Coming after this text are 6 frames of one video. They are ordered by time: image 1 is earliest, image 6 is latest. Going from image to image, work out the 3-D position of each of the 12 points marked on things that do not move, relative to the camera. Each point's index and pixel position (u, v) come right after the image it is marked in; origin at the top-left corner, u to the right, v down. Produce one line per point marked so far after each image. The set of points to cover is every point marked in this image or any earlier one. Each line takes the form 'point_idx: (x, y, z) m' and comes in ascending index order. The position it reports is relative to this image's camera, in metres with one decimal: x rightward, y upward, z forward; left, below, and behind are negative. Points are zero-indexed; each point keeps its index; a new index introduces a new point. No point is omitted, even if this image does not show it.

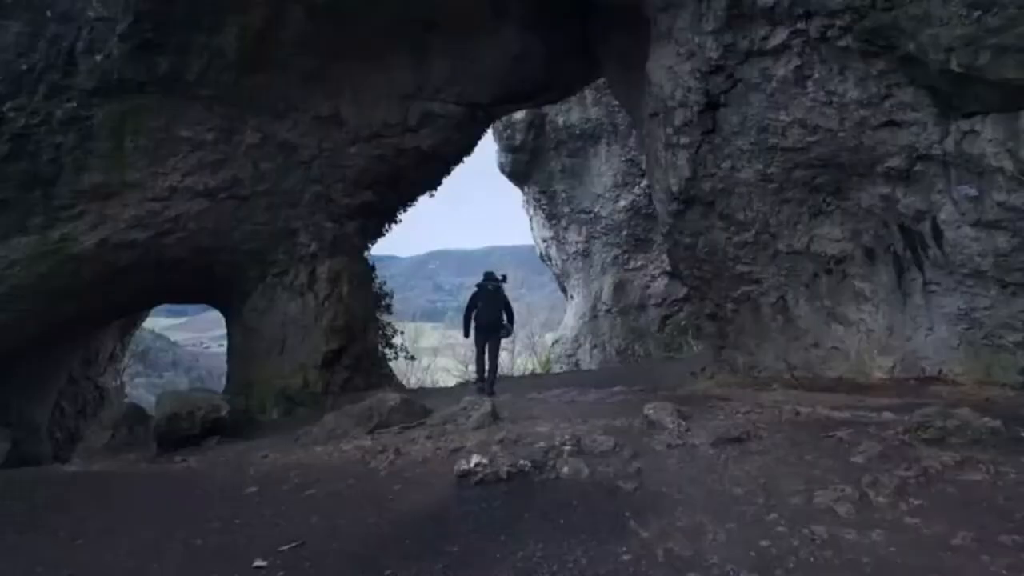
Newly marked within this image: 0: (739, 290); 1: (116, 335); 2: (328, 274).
0: (+3.4, 0.0, +11.3) m
1: (-10.2, -1.1, +19.5) m
2: (-3.1, +0.2, +12.7) m
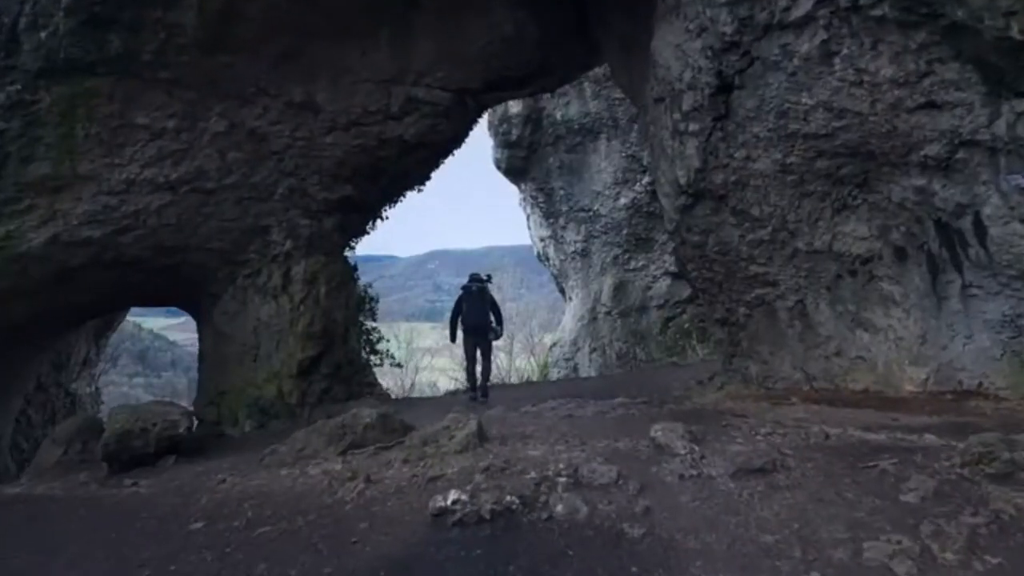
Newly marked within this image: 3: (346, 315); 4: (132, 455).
0: (+3.2, -0.1, +10.3) m
1: (-10.3, -1.2, +18.4) m
2: (-3.2, +0.2, +11.6) m
3: (-2.7, -0.4, +12.2) m
4: (-4.5, -2.0, +9.1) m
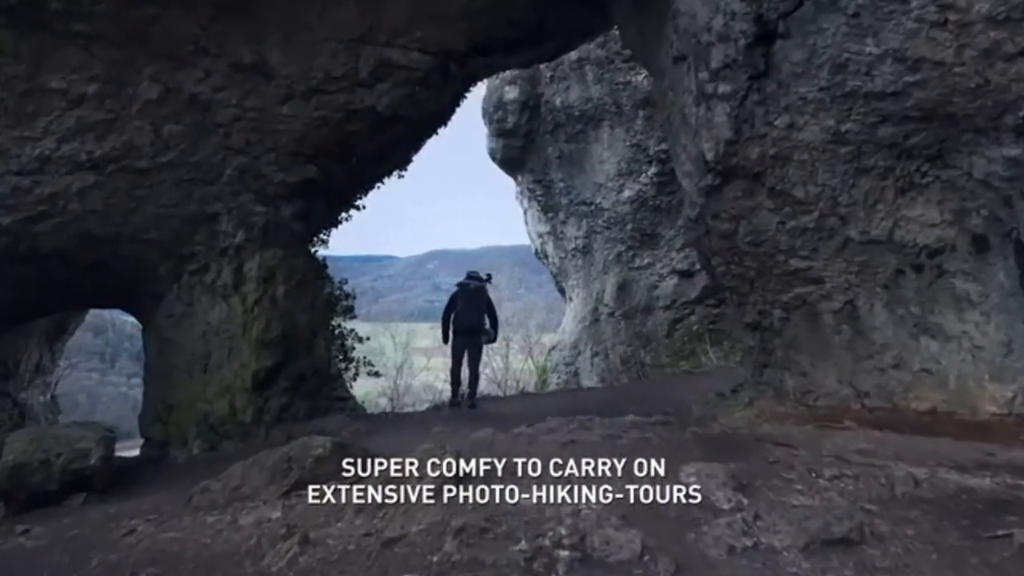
0: (+3.1, -0.1, +8.5) m
1: (-10.4, -1.2, +16.7) m
2: (-3.3, +0.2, +9.9) m
3: (-2.8, -0.4, +10.5) m
4: (-4.6, -2.0, +7.3) m
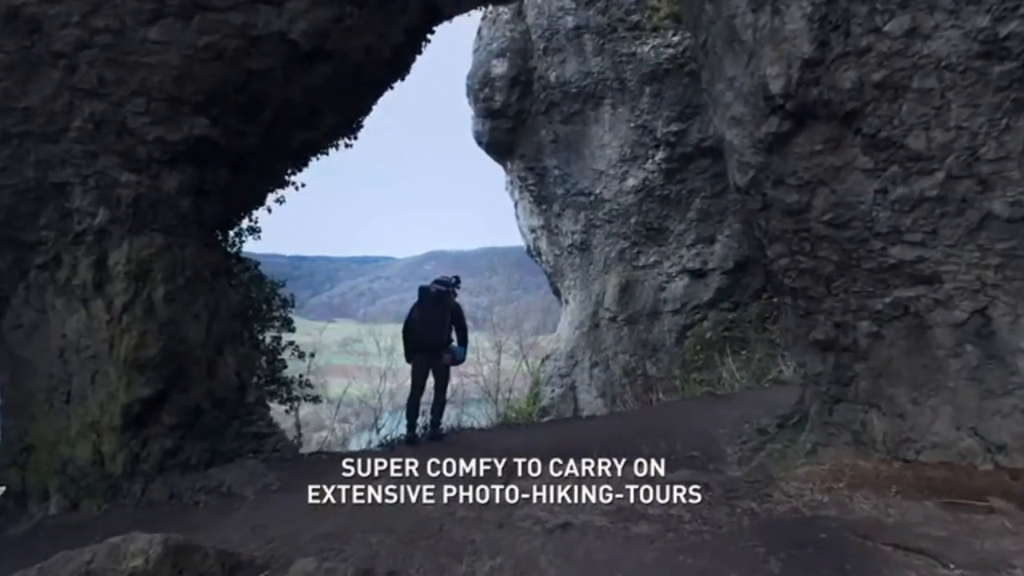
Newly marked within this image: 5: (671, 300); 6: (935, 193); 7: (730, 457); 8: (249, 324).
0: (+2.8, -0.1, +5.8) m
1: (-10.7, -1.2, +13.9) m
2: (-3.6, +0.2, +7.1) m
3: (-3.1, -0.4, +7.7) m
4: (-4.9, -2.0, +4.5) m
5: (+3.4, -0.2, +16.0) m
6: (+2.9, +0.7, +5.2) m
7: (+2.3, -1.7, +7.8) m
8: (-3.4, -0.5, +9.6) m
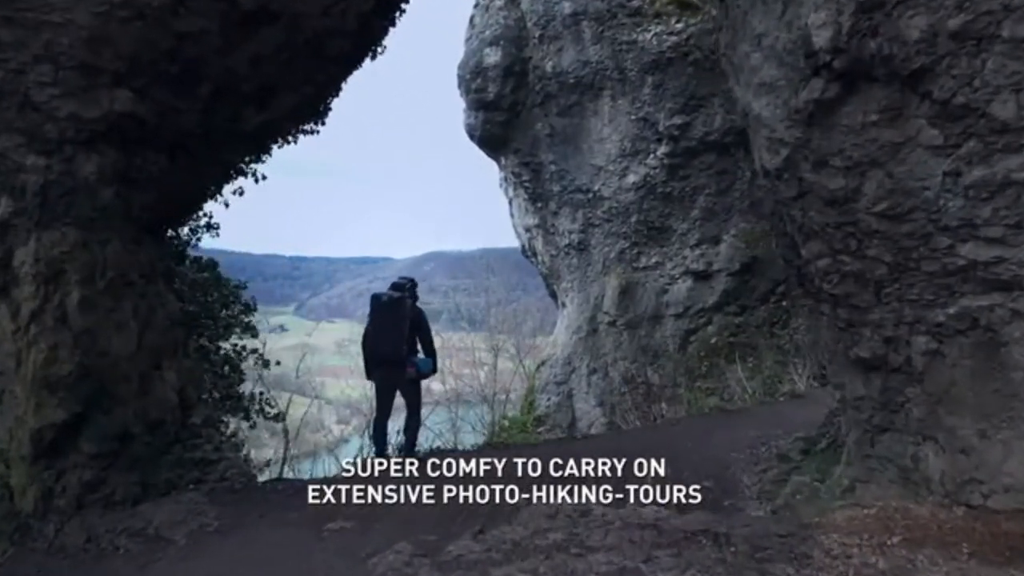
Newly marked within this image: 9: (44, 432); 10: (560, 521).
0: (+2.7, -0.1, +4.6) m
1: (-10.9, -1.2, +12.7) m
2: (-3.8, +0.2, +6.0) m
3: (-3.3, -0.5, +6.6) m
4: (-5.1, -2.0, +3.4) m
5: (+3.2, -0.3, +14.9) m
6: (+2.7, +0.6, +4.1) m
7: (+2.1, -1.7, +6.6) m
8: (-3.5, -0.5, +8.5) m
9: (-3.7, -1.1, +6.0) m
10: (+0.4, -1.7, +5.5) m
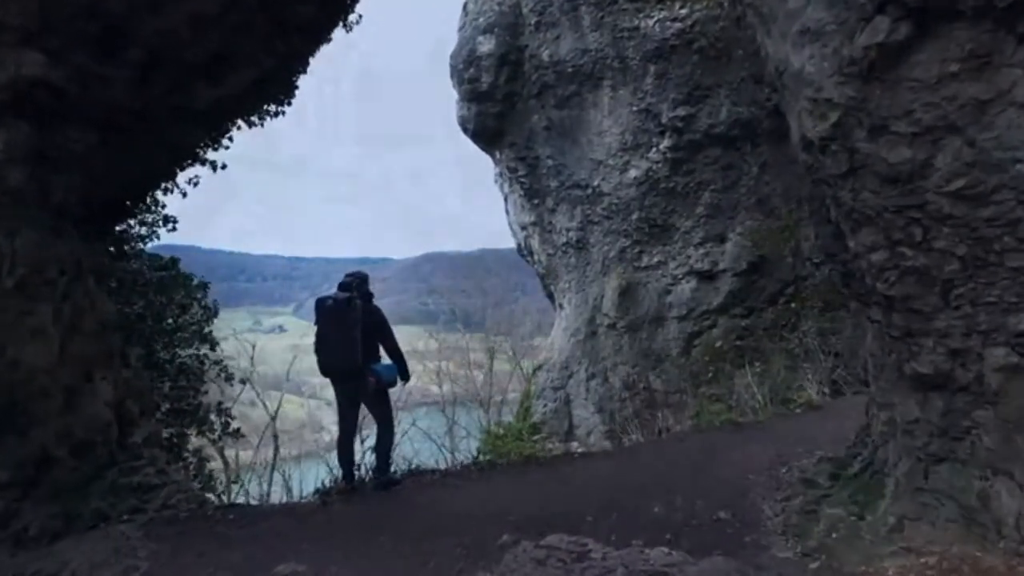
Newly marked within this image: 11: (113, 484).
0: (+2.6, -0.1, +3.7) m
1: (-11.0, -1.2, +11.8) m
2: (-3.9, +0.2, +5.0) m
3: (-3.4, -0.5, +5.6) m
4: (-5.2, -2.0, +2.4) m
5: (+3.1, -0.3, +13.9) m
6: (+2.6, +0.6, +3.1) m
7: (+2.0, -1.7, +5.7) m
8: (-3.6, -0.5, +7.5) m
9: (-3.8, -1.1, +5.1) m
10: (+0.2, -1.7, +4.6) m
11: (-3.2, -1.6, +6.1) m
